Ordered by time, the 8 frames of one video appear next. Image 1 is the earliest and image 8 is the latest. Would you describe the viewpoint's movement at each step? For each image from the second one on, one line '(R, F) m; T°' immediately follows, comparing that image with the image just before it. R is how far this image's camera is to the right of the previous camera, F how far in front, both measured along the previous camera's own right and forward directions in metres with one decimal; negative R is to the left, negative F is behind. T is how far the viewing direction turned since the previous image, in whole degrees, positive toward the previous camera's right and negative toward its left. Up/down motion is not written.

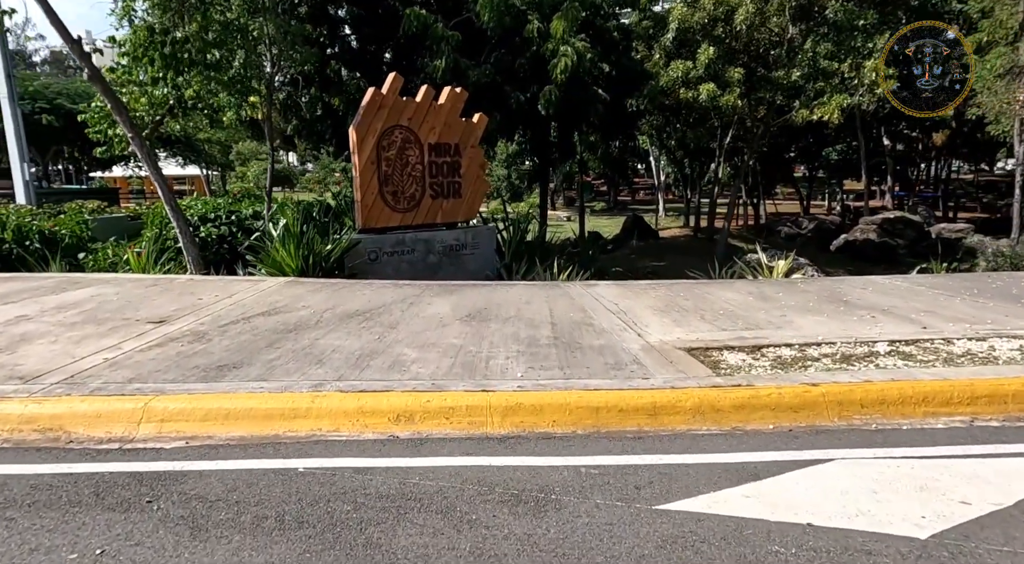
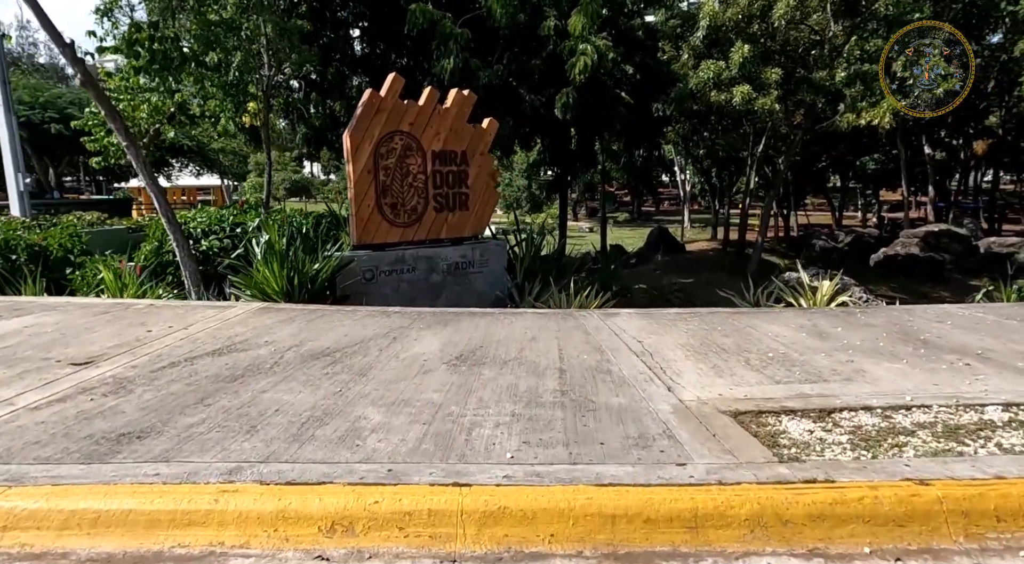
(+0.1, +0.9) m; -2°
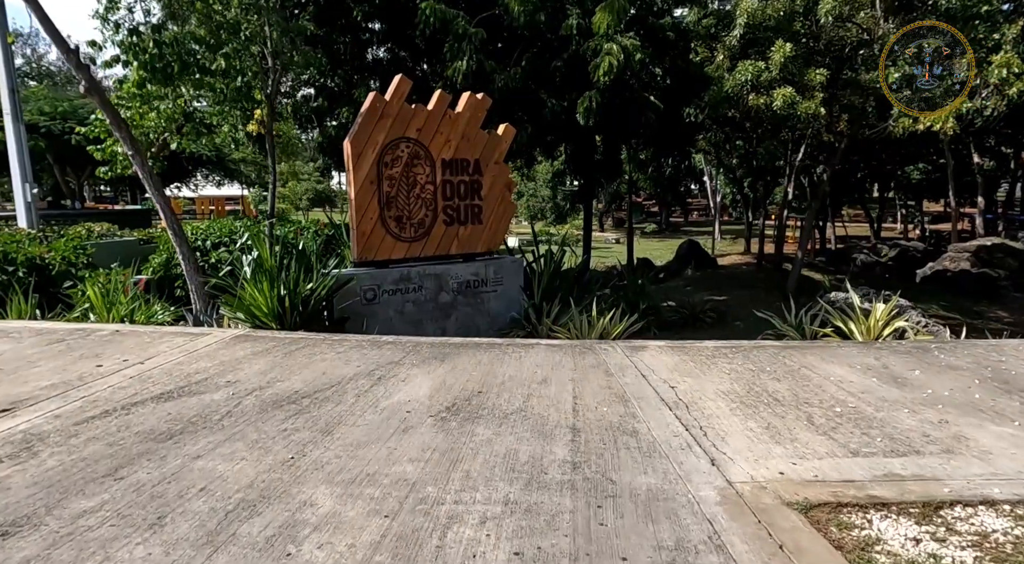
(+0.1, +0.8) m; -2°
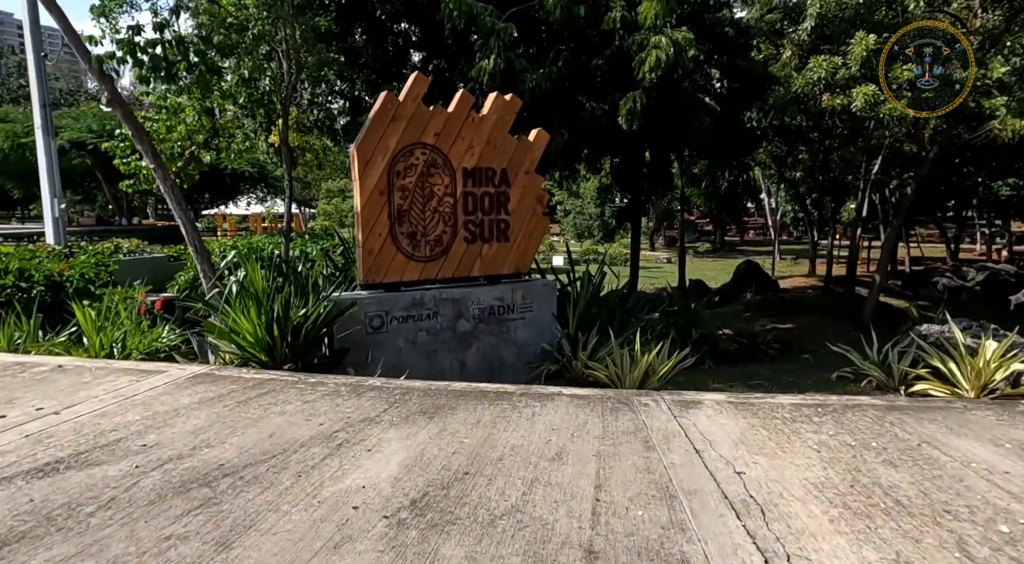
(+0.2, +1.0) m; -4°
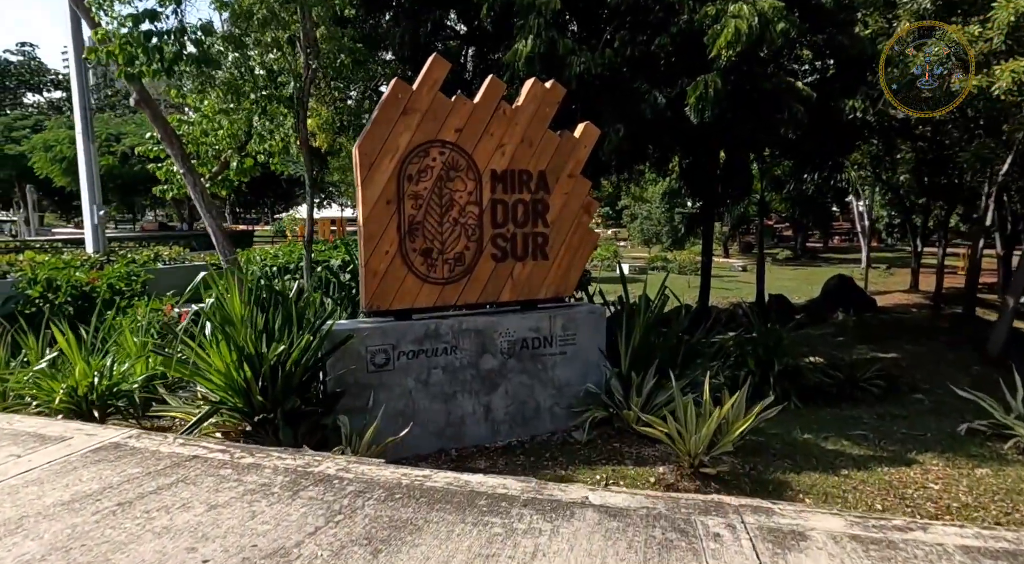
(+0.2, +1.3) m; -6°
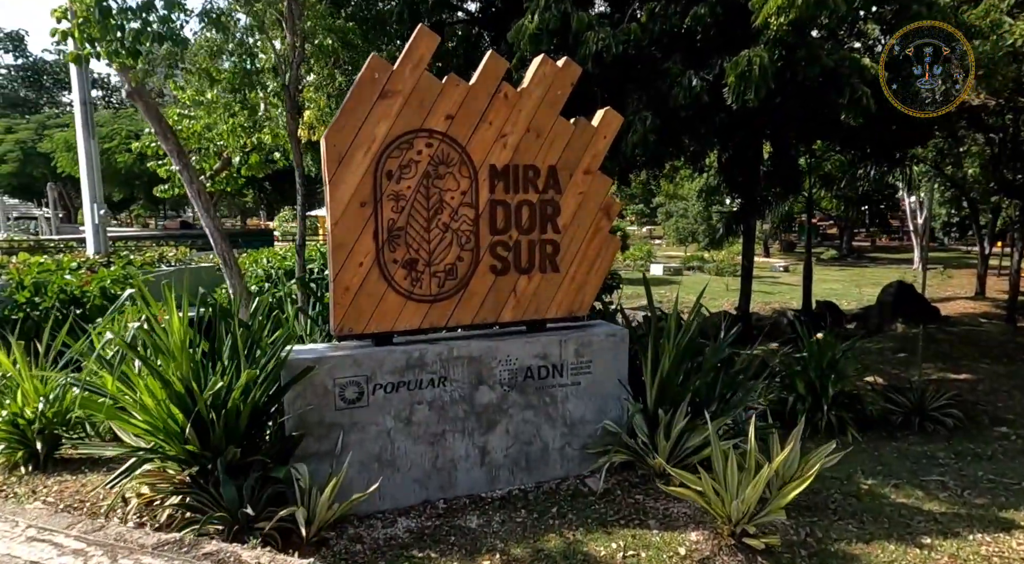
(+0.2, +0.9) m; -3°
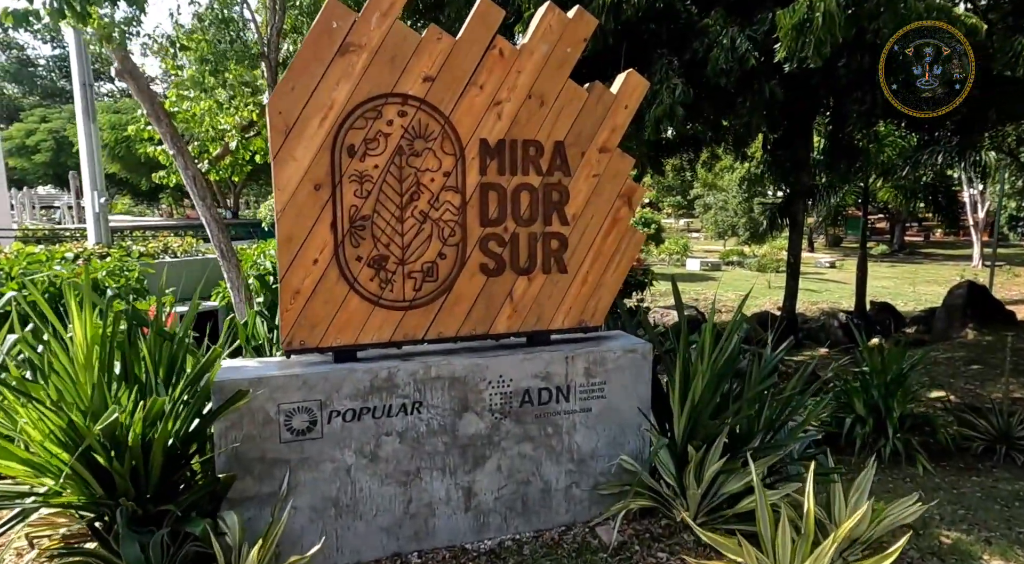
(+0.2, +0.9) m; -3°
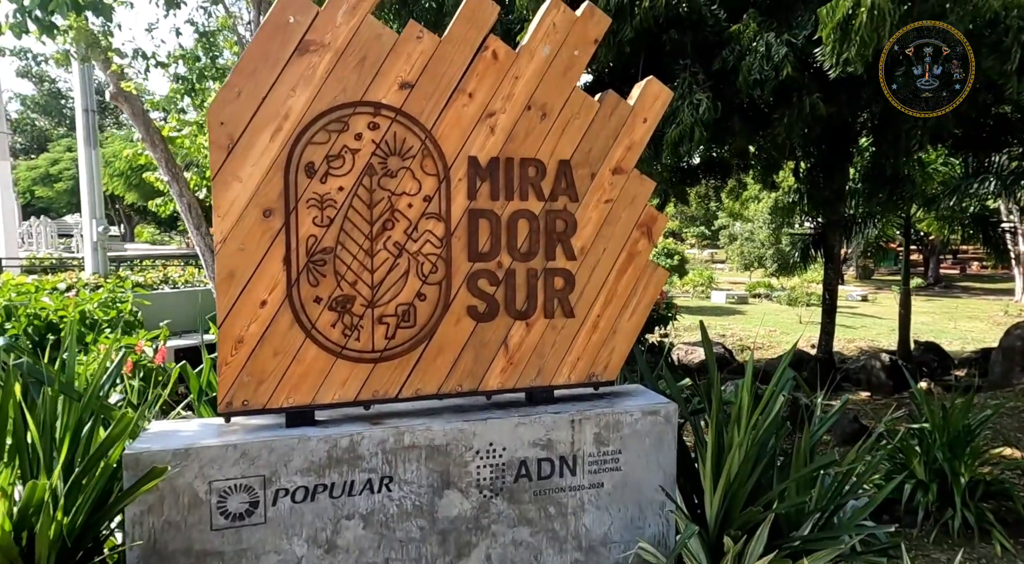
(+0.1, +0.7) m; -2°
